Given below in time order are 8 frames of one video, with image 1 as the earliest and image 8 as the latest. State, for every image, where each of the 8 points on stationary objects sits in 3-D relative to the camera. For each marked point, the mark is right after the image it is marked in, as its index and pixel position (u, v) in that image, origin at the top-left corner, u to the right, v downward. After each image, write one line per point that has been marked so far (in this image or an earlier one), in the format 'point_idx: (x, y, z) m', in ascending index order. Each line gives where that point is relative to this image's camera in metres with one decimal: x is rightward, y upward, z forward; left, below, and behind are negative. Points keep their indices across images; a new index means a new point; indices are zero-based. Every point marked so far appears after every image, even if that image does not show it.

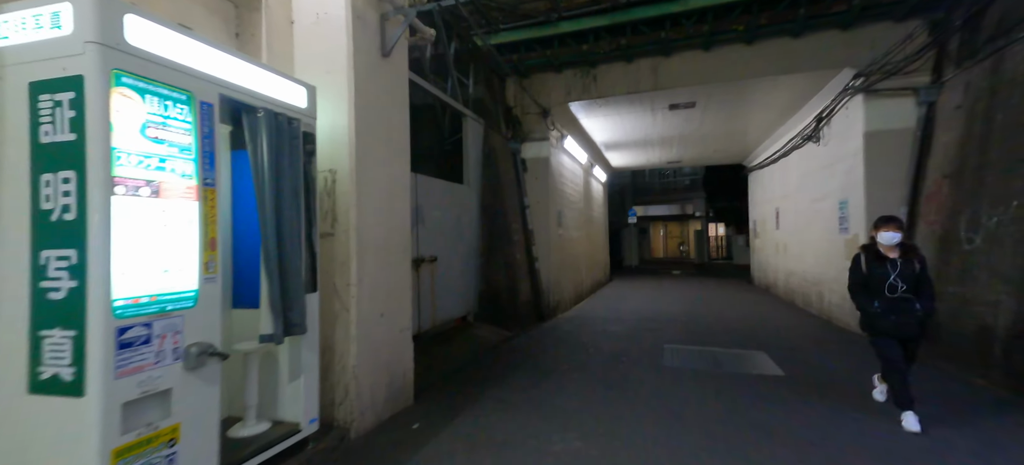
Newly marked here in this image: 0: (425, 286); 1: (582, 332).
0: (-1.1, -0.7, +5.0) m
1: (+1.1, -1.5, +6.0) m
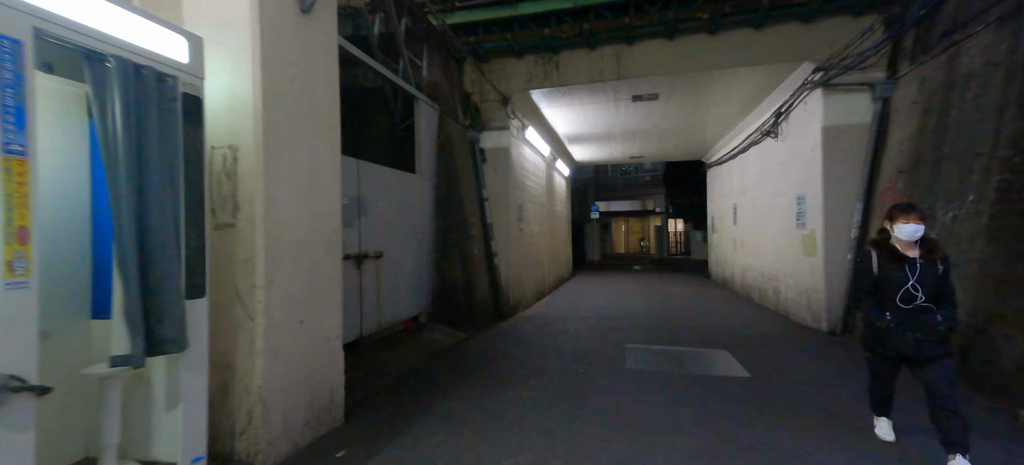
0: (-1.6, -0.6, +4.5) m
1: (+0.5, -1.4, +5.7) m
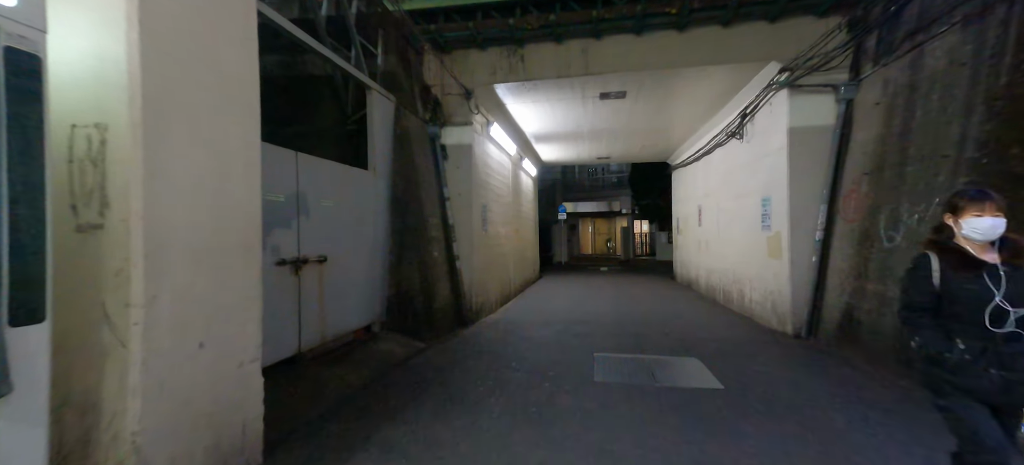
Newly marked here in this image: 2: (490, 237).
0: (-2.0, -0.6, +4.0) m
1: (-0.1, -1.5, +5.4) m
2: (-0.4, -0.1, +7.5) m
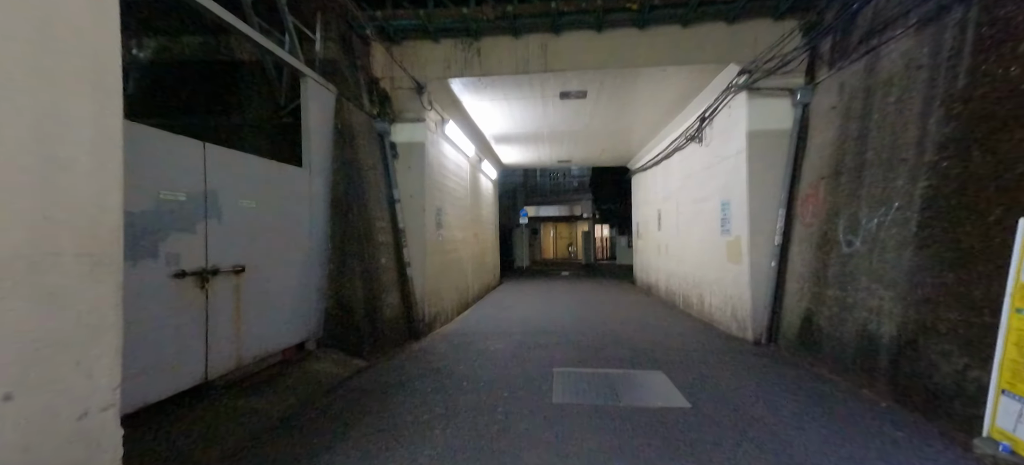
0: (-2.5, -0.7, +3.4) m
1: (-0.6, -1.5, +4.9) m
2: (-1.2, -0.2, +7.0) m
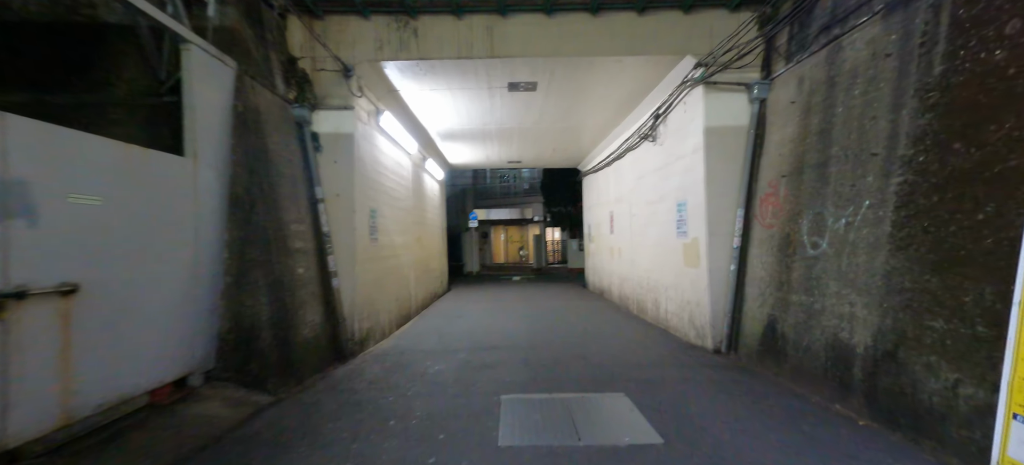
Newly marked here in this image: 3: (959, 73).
0: (-2.9, -0.7, +2.4) m
1: (-1.3, -1.6, +4.2) m
2: (-2.0, -0.2, +6.2) m
3: (+2.9, +1.0, +2.5) m
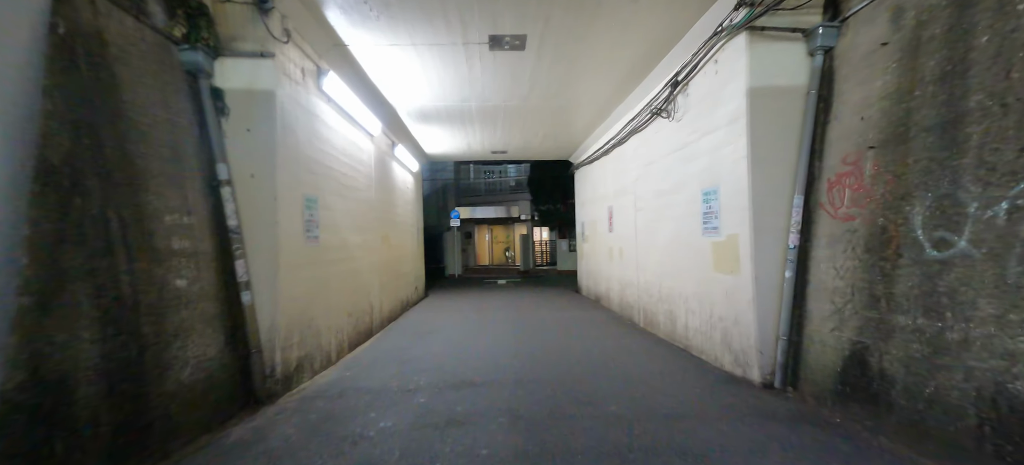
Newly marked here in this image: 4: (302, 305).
0: (-3.0, -0.7, +1.0) m
1: (-1.4, -1.5, +2.8) m
2: (-2.3, -0.2, +4.8) m
3: (+2.8, +1.1, +1.4) m
4: (-2.2, -0.8, +4.1) m
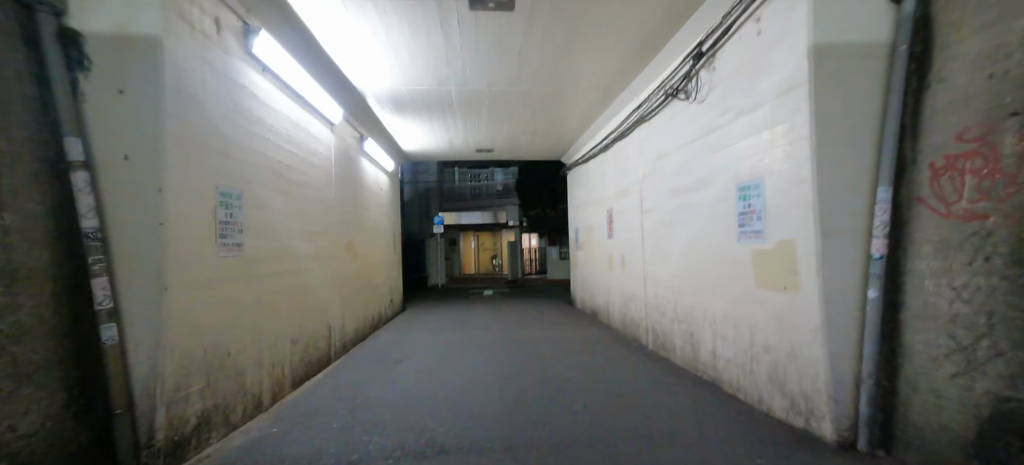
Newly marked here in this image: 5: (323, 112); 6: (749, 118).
0: (-3.0, -0.6, -0.1) m
1: (-1.5, -1.5, +1.8) m
2: (-2.4, -0.2, +3.8) m
3: (+2.8, +1.1, +0.4) m
4: (-2.3, -0.8, +3.0) m
5: (-2.5, +1.6, +5.2) m
6: (+2.1, +1.0, +3.5) m
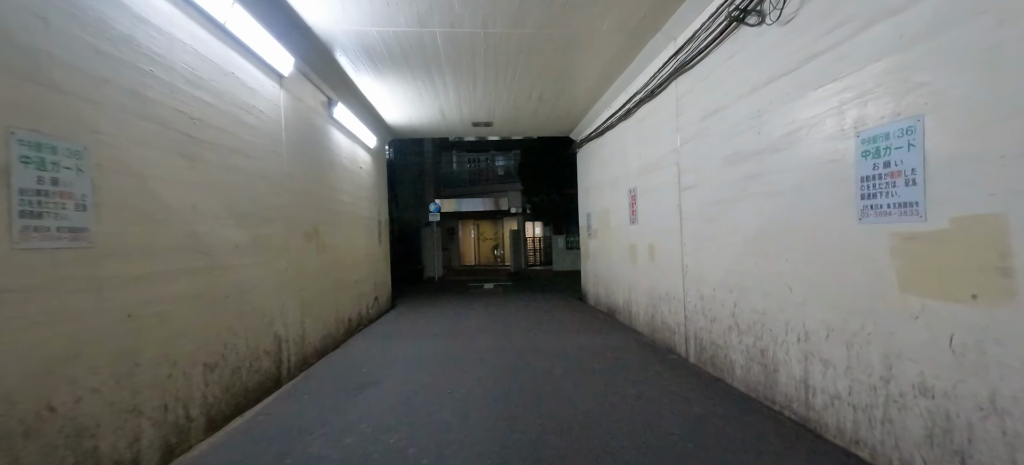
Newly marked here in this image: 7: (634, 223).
0: (-3.0, -0.6, -1.3) m
1: (-1.5, -1.5, +0.5) m
2: (-2.4, -0.1, +2.5) m
3: (+2.8, +1.2, -0.9) m
4: (-2.3, -0.7, +1.7) m
5: (-2.5, +1.8, +3.9) m
6: (+2.1, +1.2, +2.2) m
7: (+1.8, +0.2, +6.2) m
